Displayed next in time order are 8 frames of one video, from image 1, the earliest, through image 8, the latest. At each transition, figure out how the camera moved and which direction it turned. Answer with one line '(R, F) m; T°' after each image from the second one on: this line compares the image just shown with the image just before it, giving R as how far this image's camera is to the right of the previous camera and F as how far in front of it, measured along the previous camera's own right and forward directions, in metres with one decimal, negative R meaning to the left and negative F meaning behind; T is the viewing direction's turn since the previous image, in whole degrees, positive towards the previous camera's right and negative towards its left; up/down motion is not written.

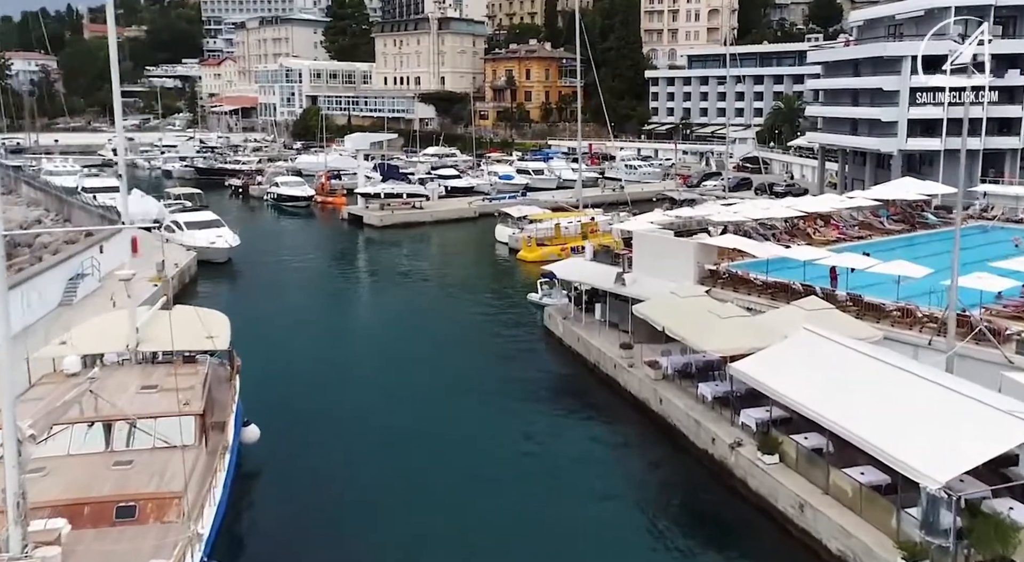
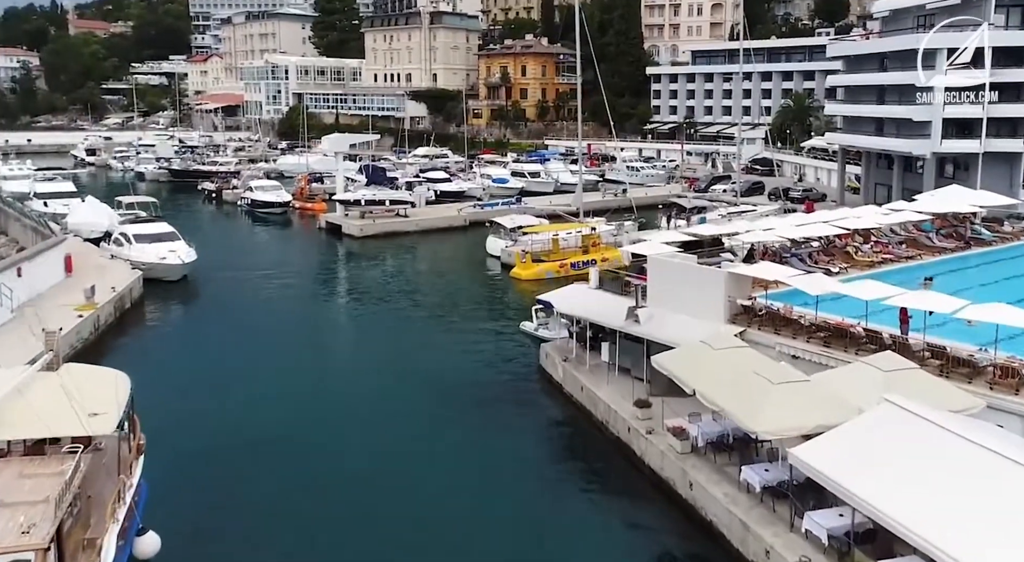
(+0.2, +3.9) m; 0°
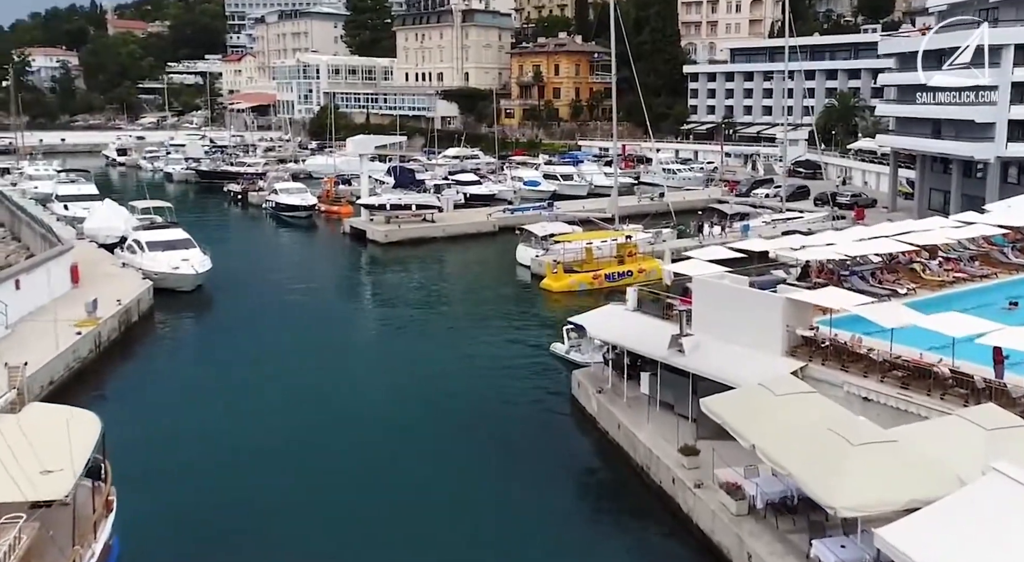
(+0.1, +1.9) m; -2°
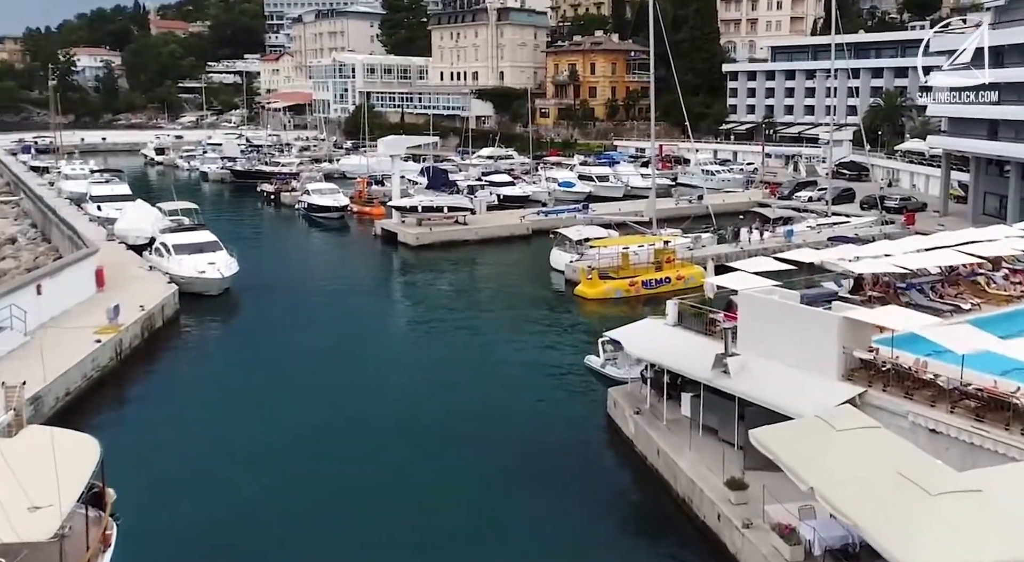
(0.0, +1.0) m; -2°
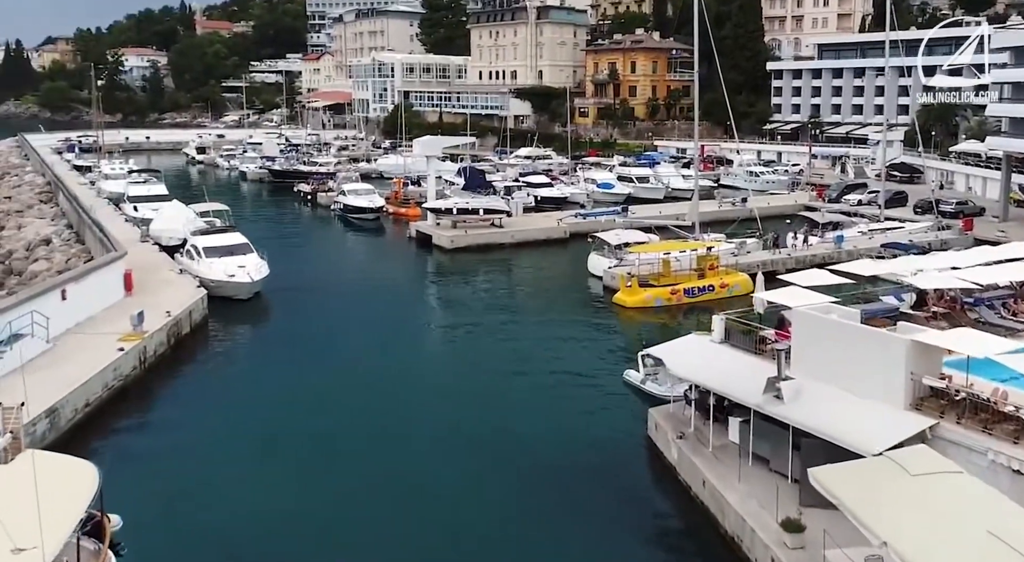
(+0.1, +1.0) m; -2°
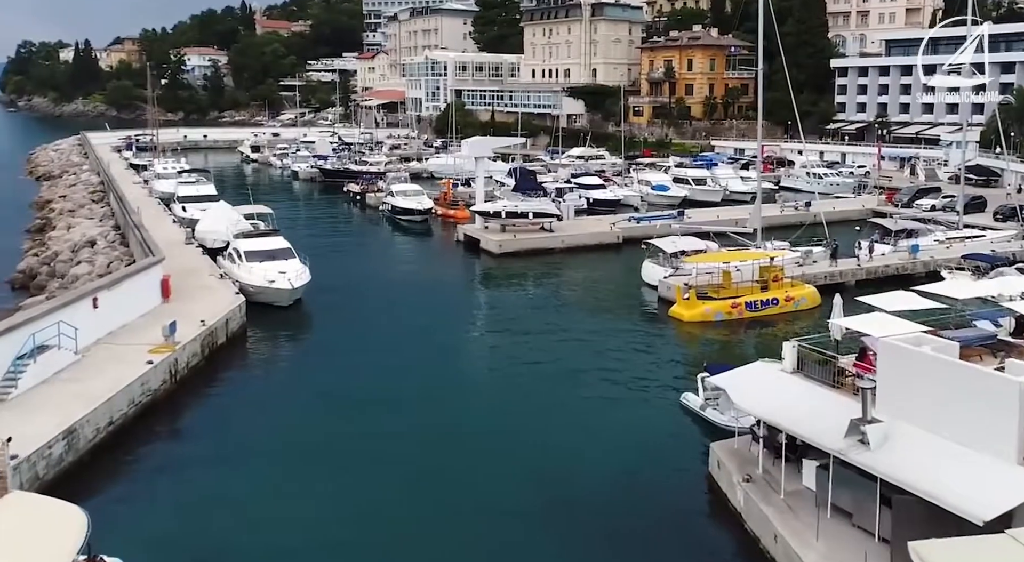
(+0.1, +1.4) m; -3°
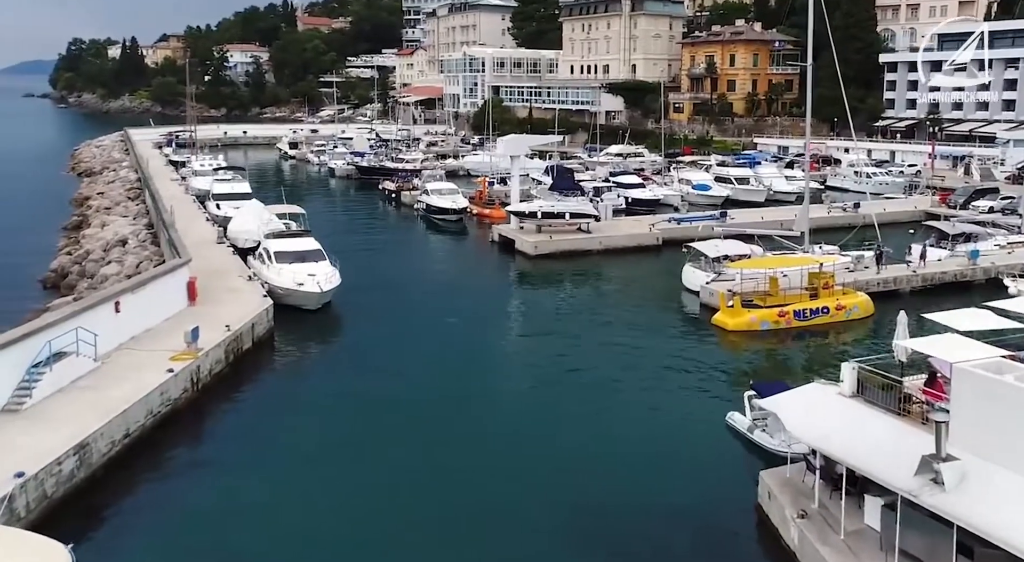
(0.0, +1.0) m; -2°
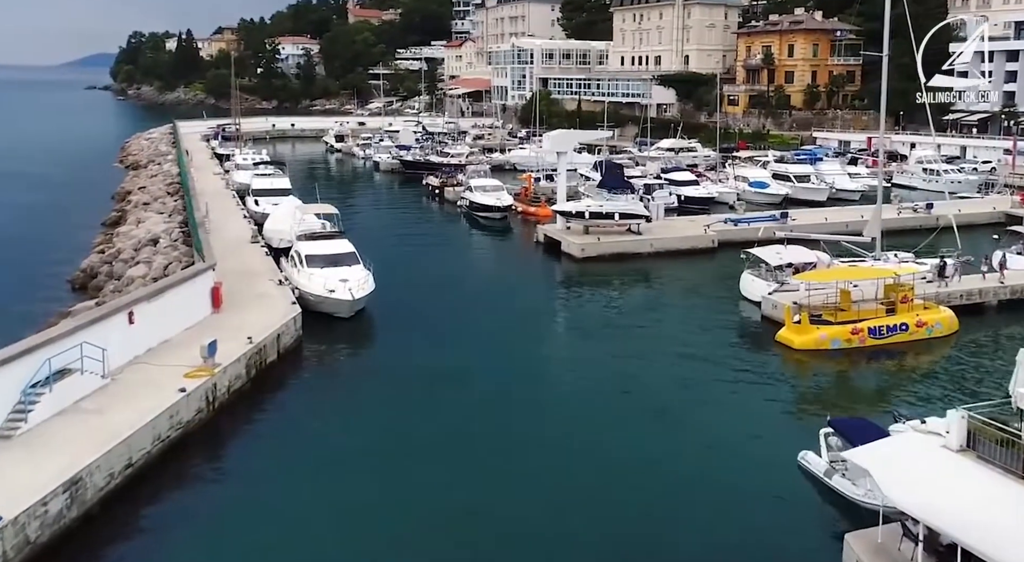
(+0.1, +1.9) m; -3°
